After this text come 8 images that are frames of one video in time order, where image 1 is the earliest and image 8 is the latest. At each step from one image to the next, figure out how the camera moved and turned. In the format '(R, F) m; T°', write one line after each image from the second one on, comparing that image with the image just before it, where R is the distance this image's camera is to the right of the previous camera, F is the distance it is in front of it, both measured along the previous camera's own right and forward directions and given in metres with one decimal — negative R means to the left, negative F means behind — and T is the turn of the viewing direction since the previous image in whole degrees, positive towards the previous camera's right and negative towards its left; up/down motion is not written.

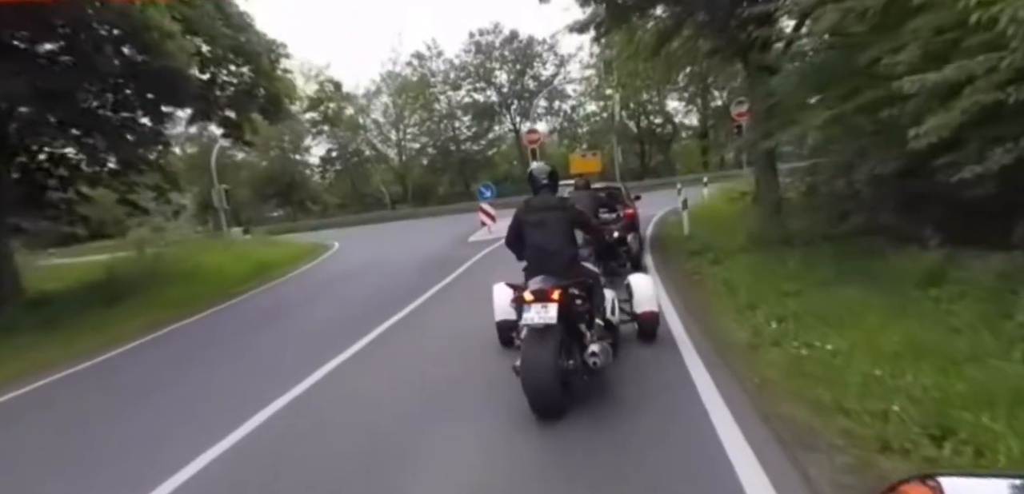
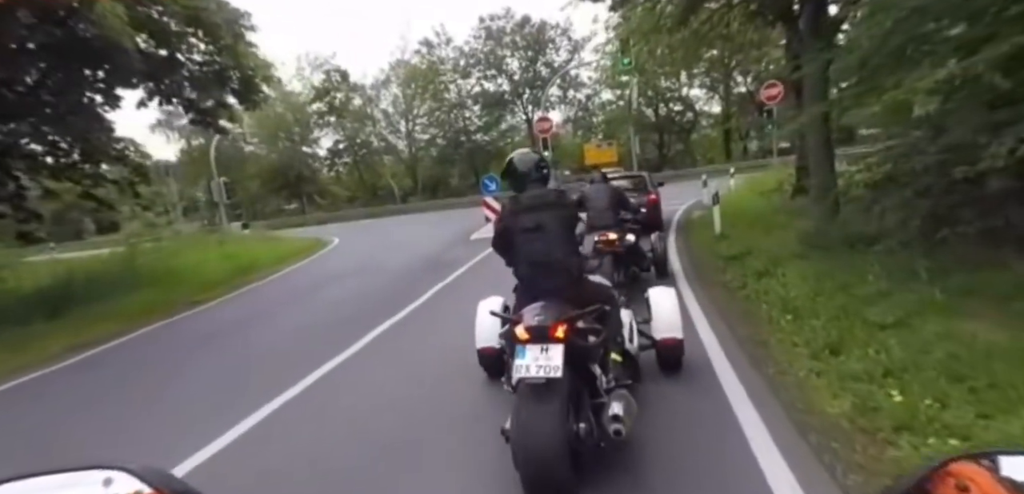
(+0.2, +1.5) m; -2°
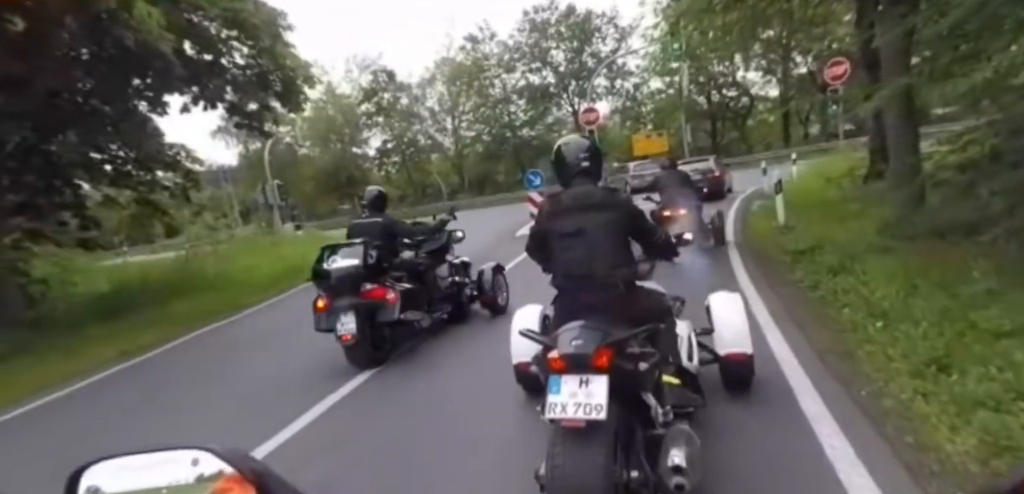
(+0.1, +0.4) m; -5°
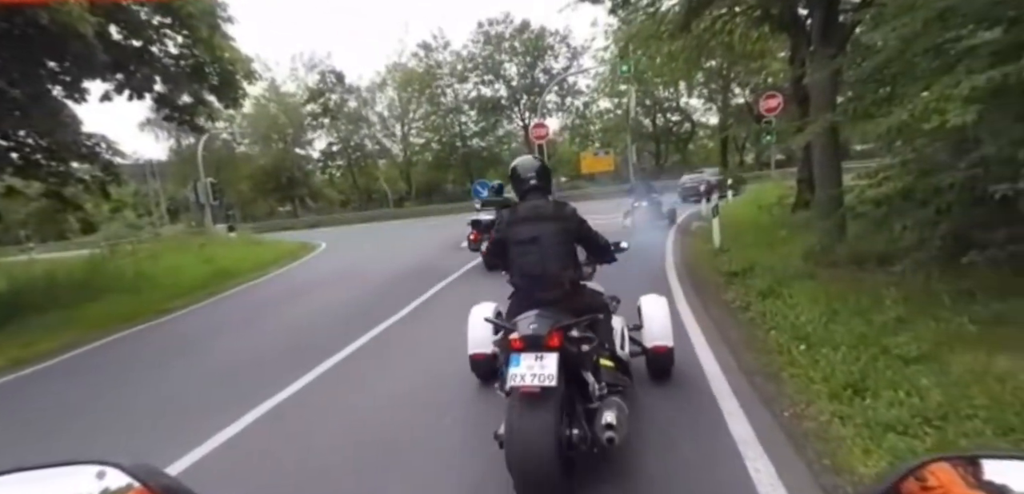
(0.0, 0.0) m; +5°
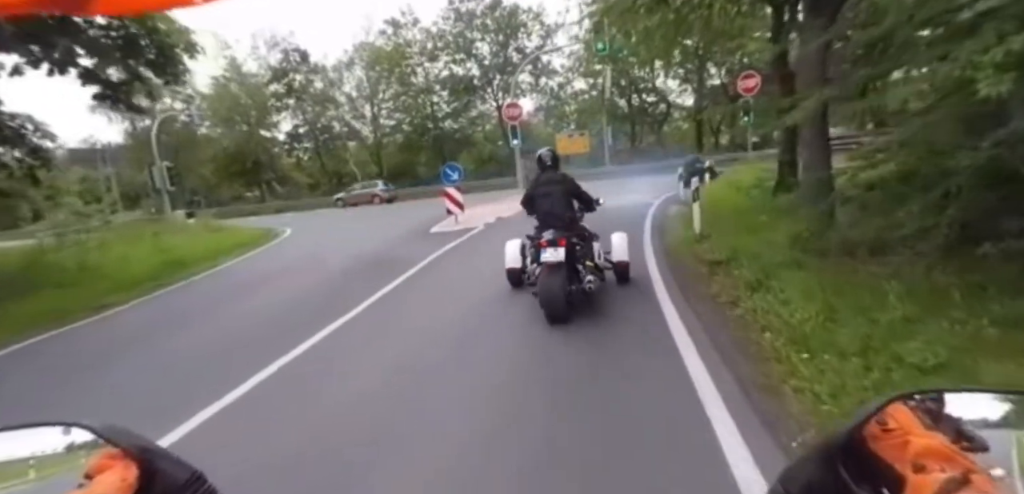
(+0.1, +0.6) m; +2°
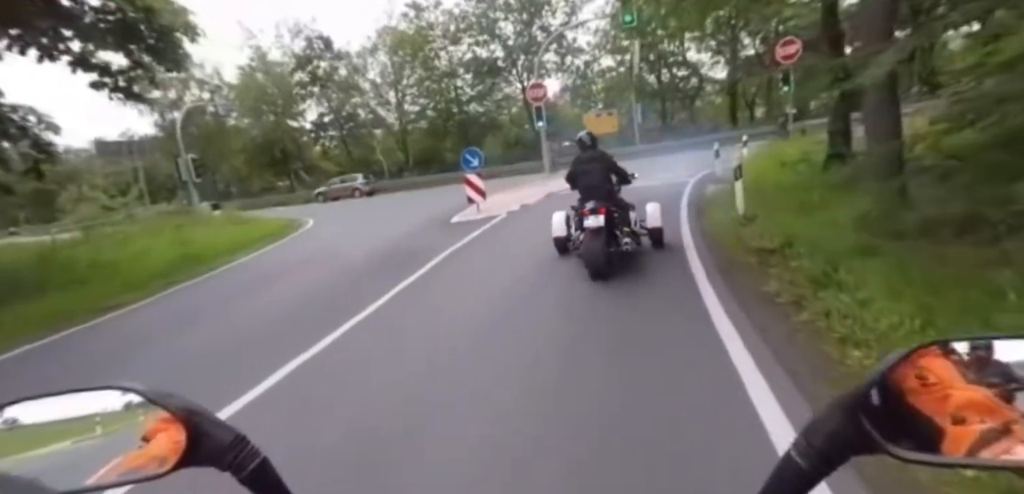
(+0.1, +0.7) m; -3°
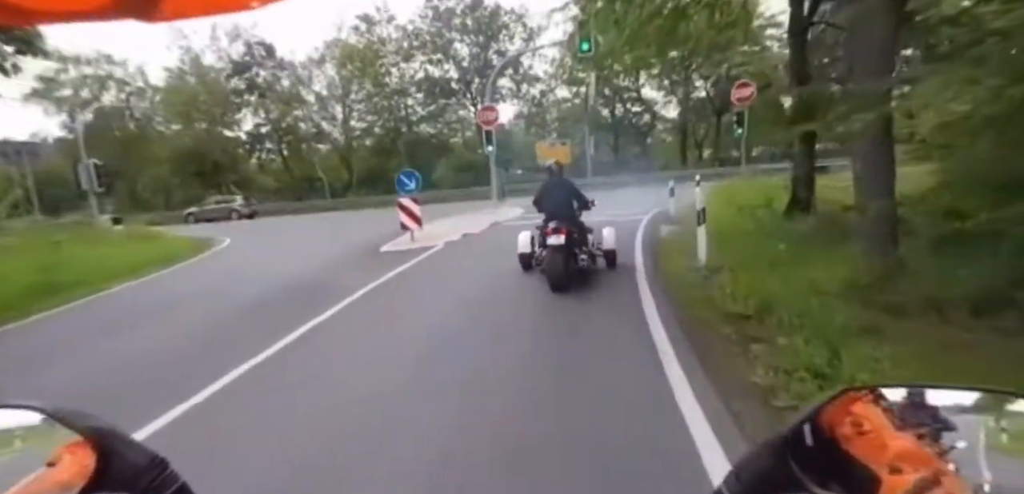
(+0.3, +1.4) m; +5°
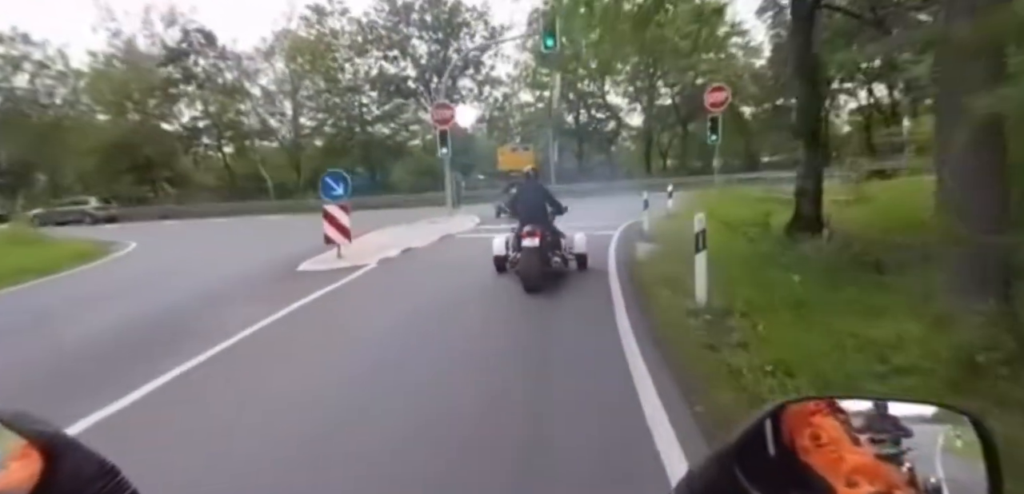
(+0.2, +1.8) m; +4°
